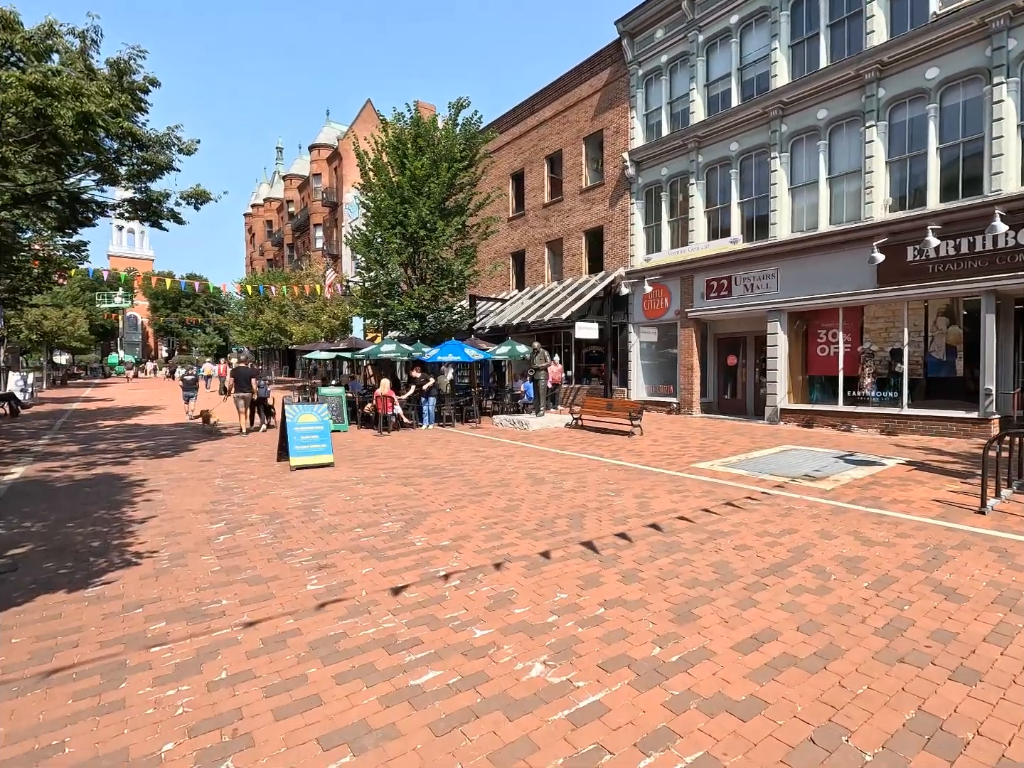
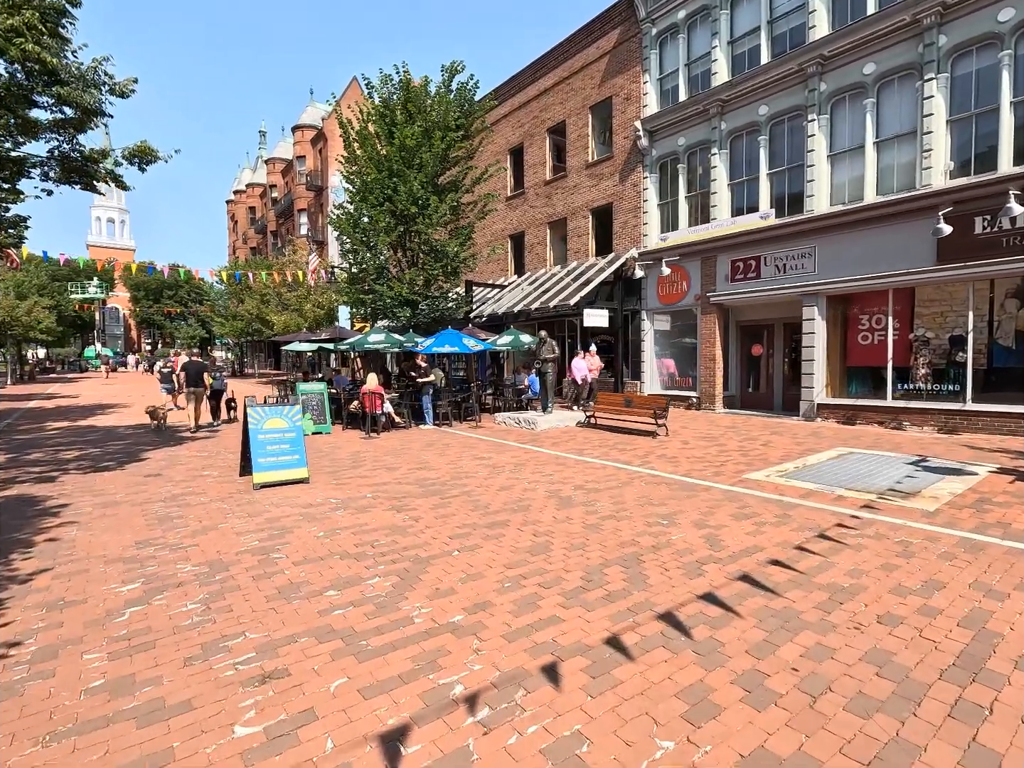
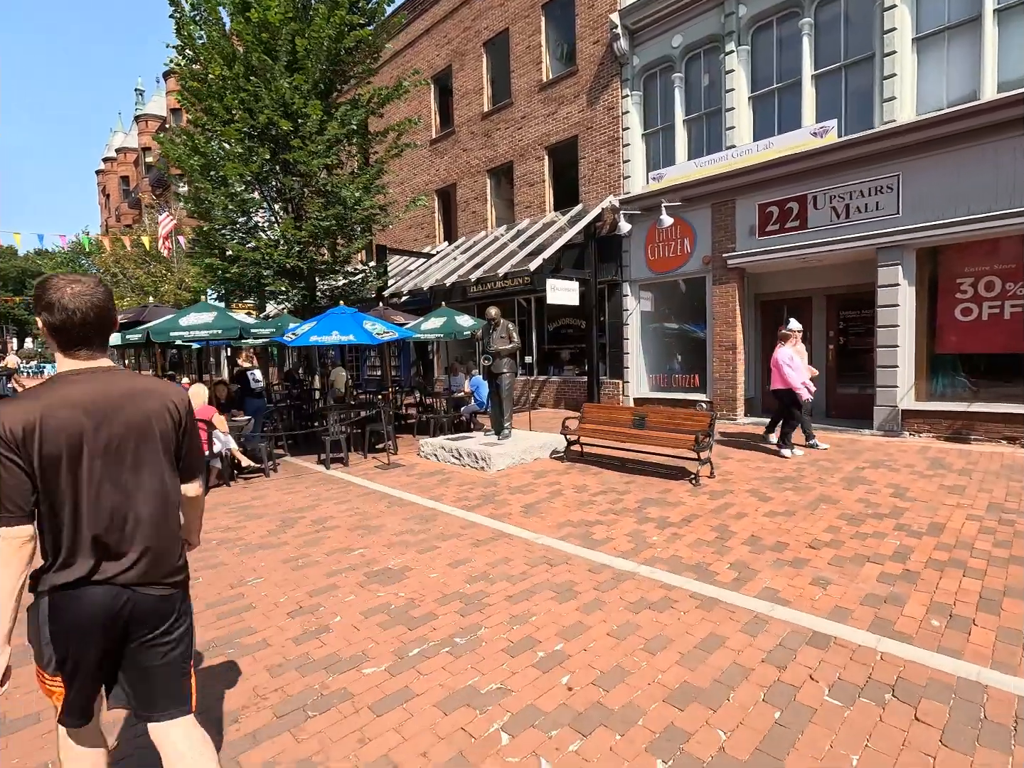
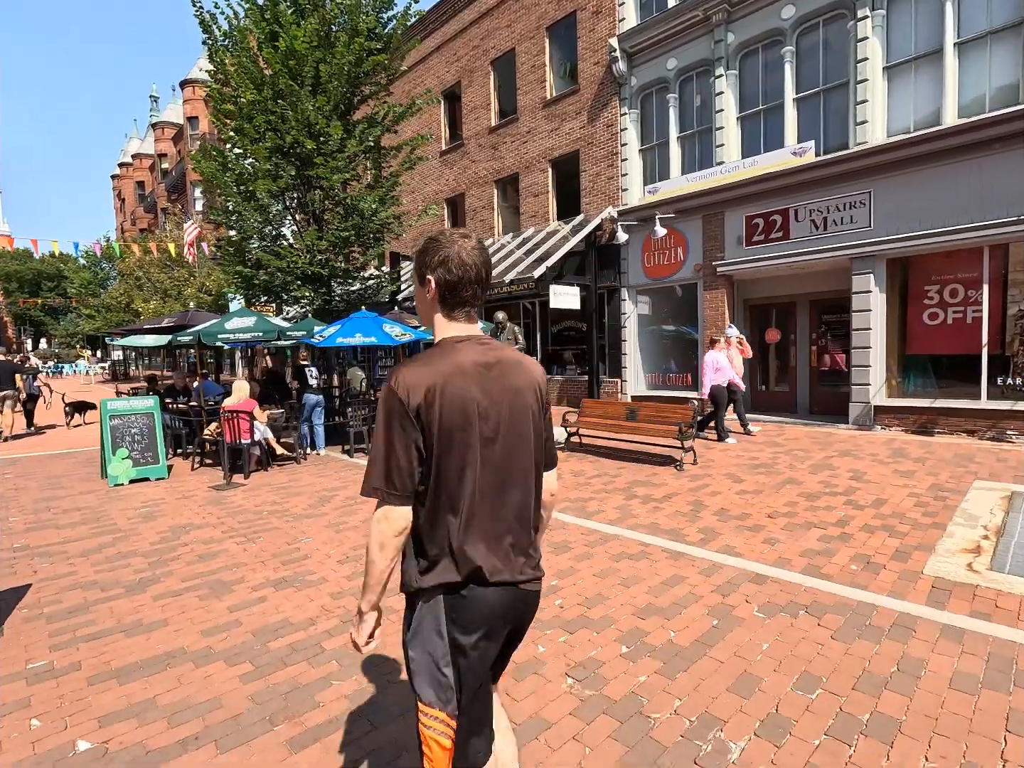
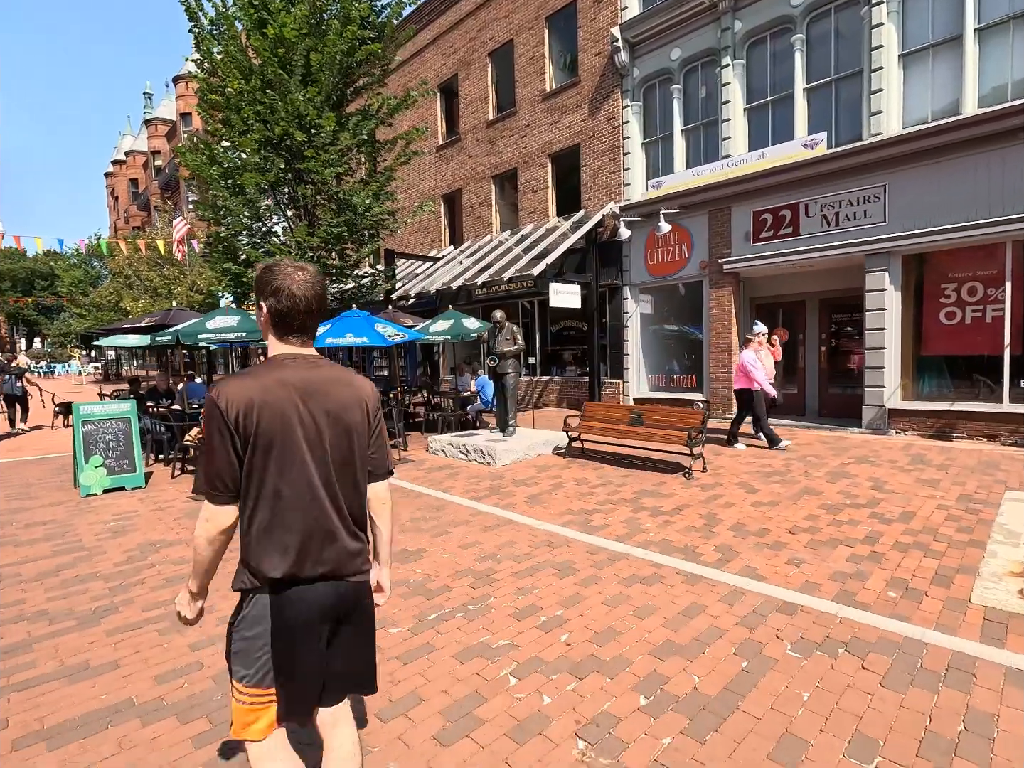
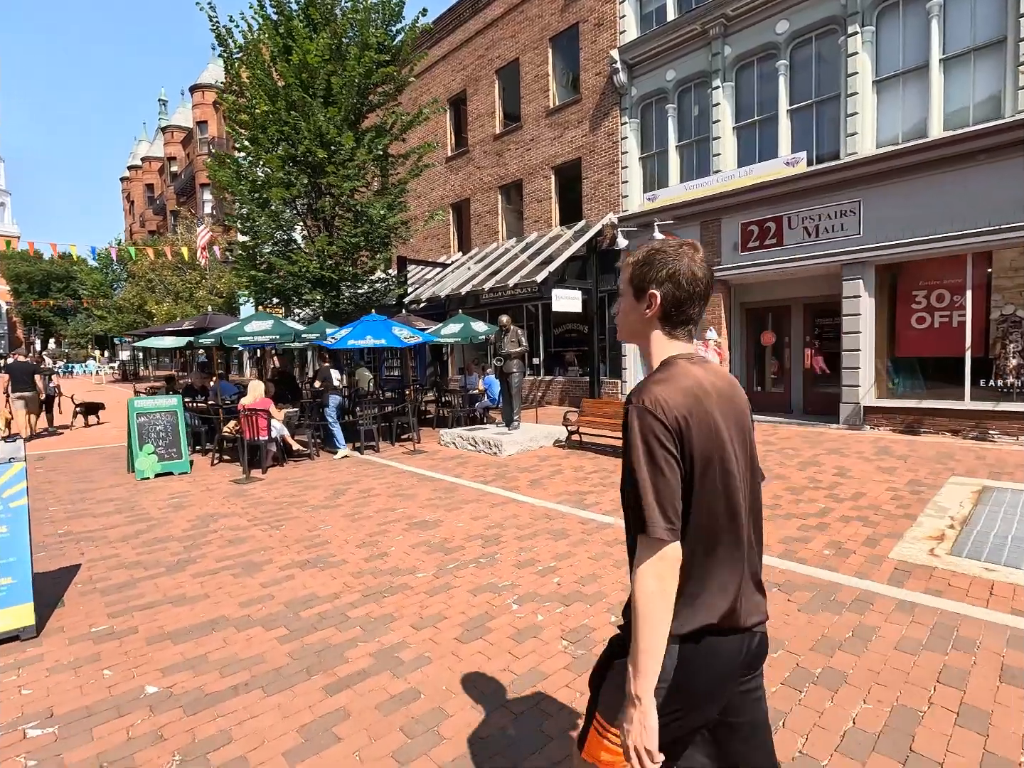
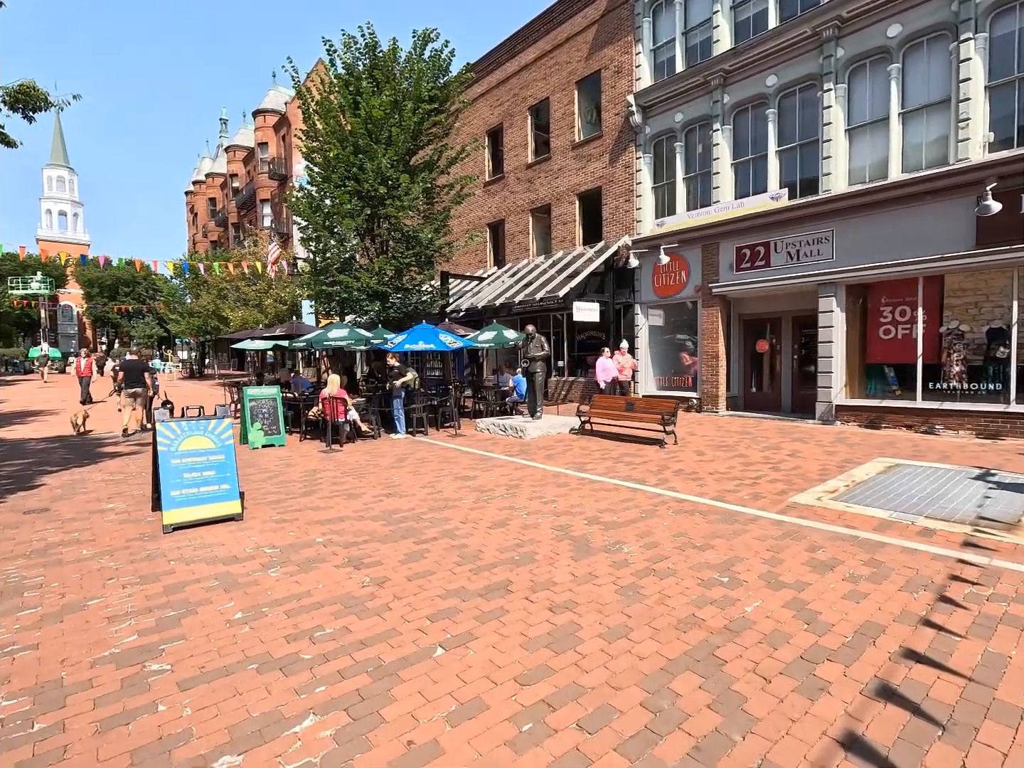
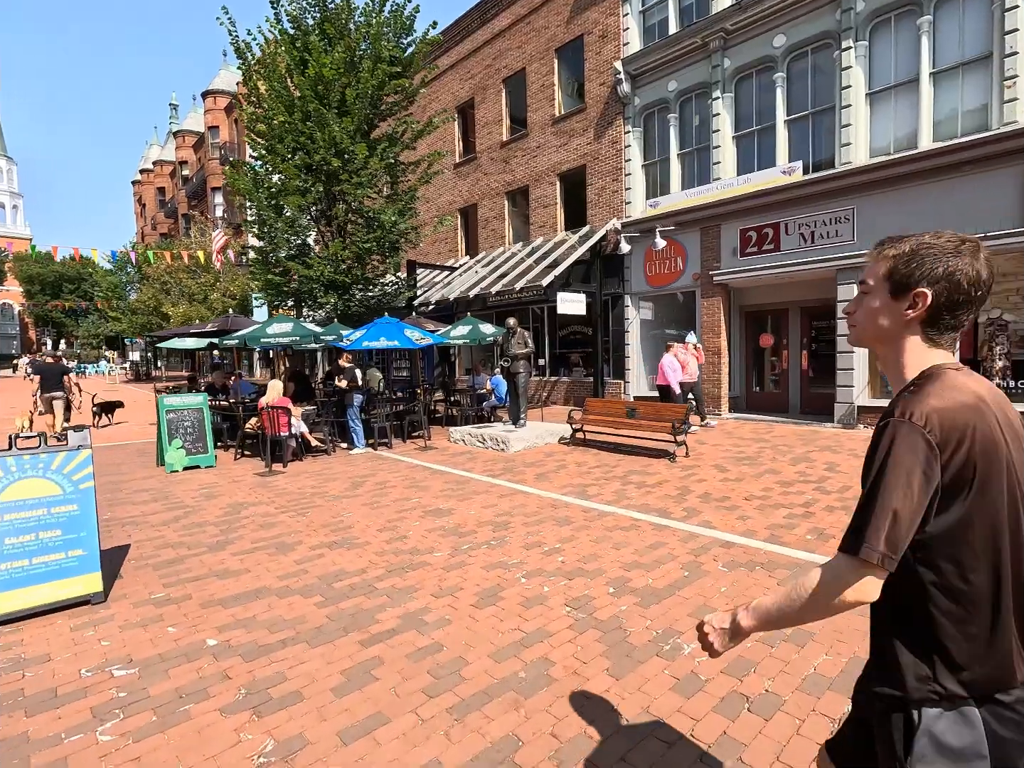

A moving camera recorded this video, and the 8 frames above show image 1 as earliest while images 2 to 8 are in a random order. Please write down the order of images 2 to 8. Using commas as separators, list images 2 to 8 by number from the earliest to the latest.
2, 7, 8, 6, 4, 5, 3
